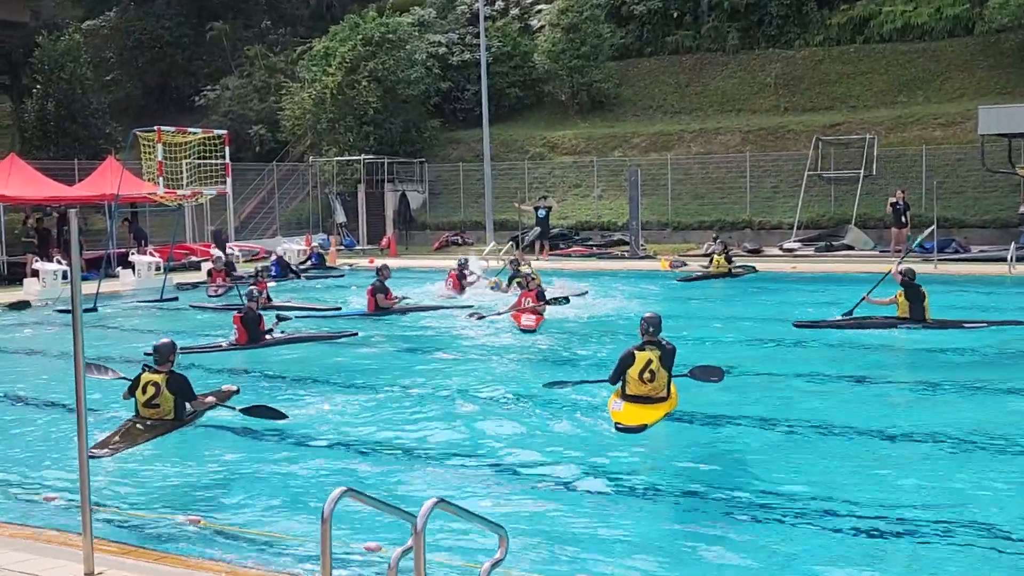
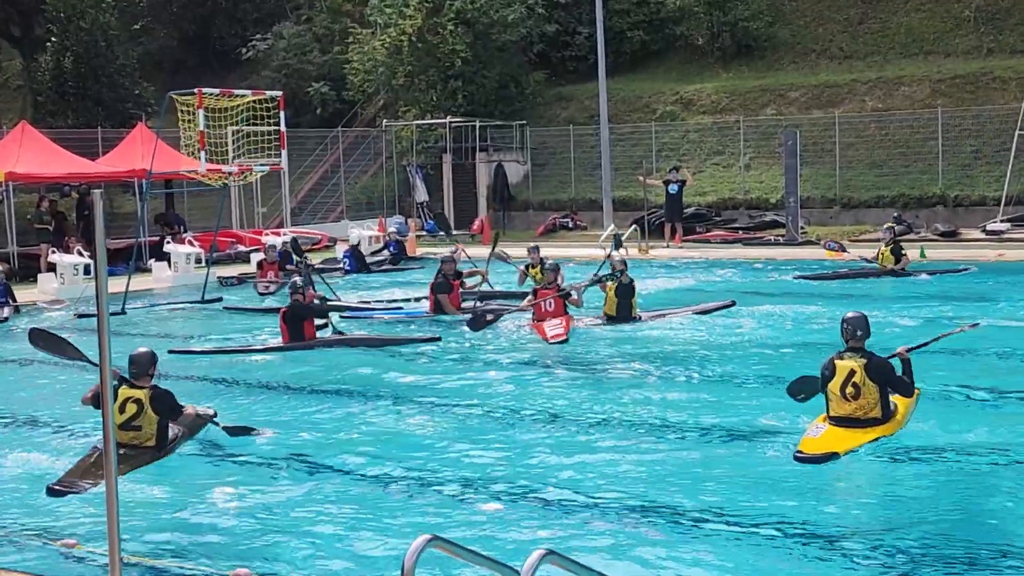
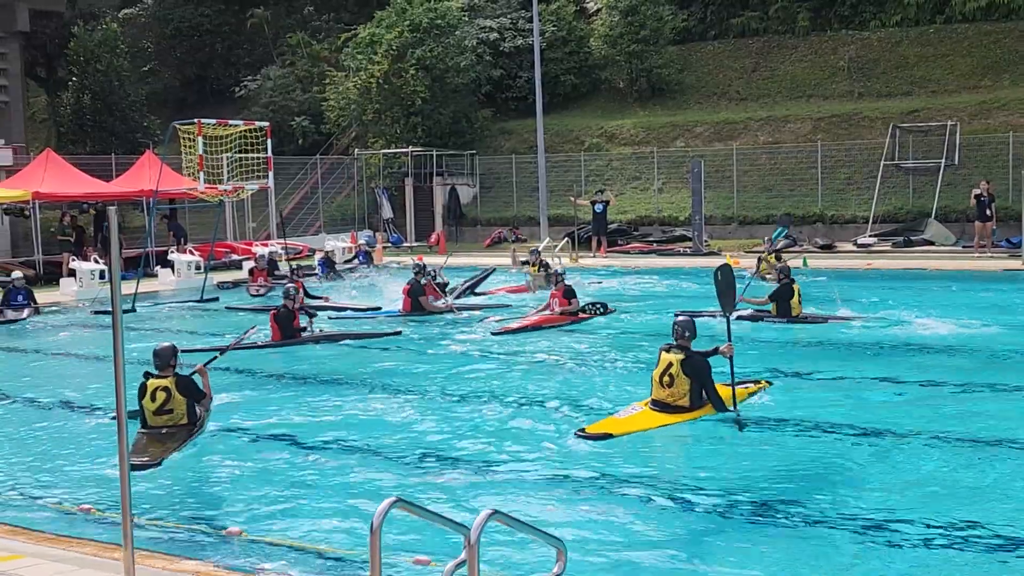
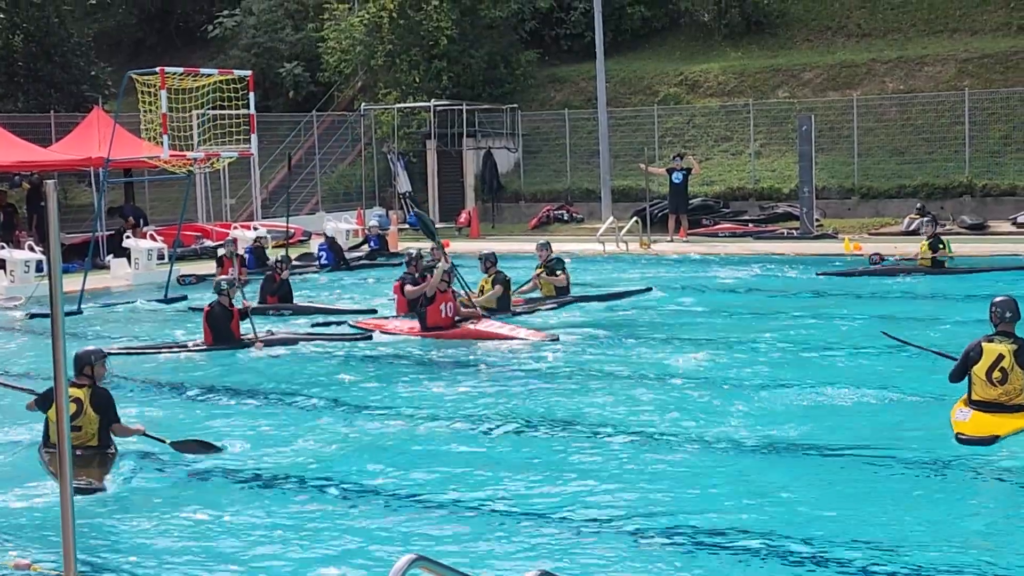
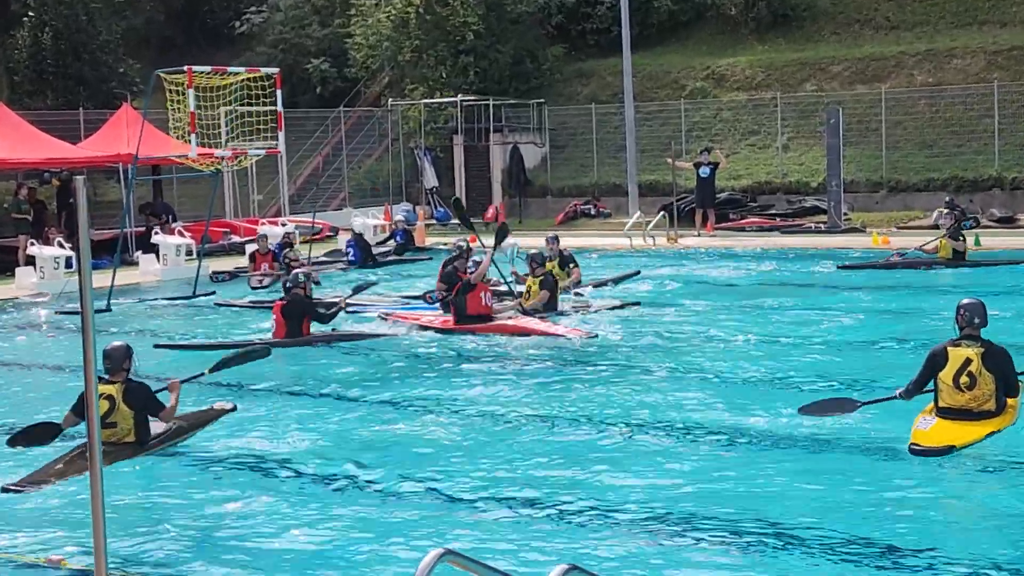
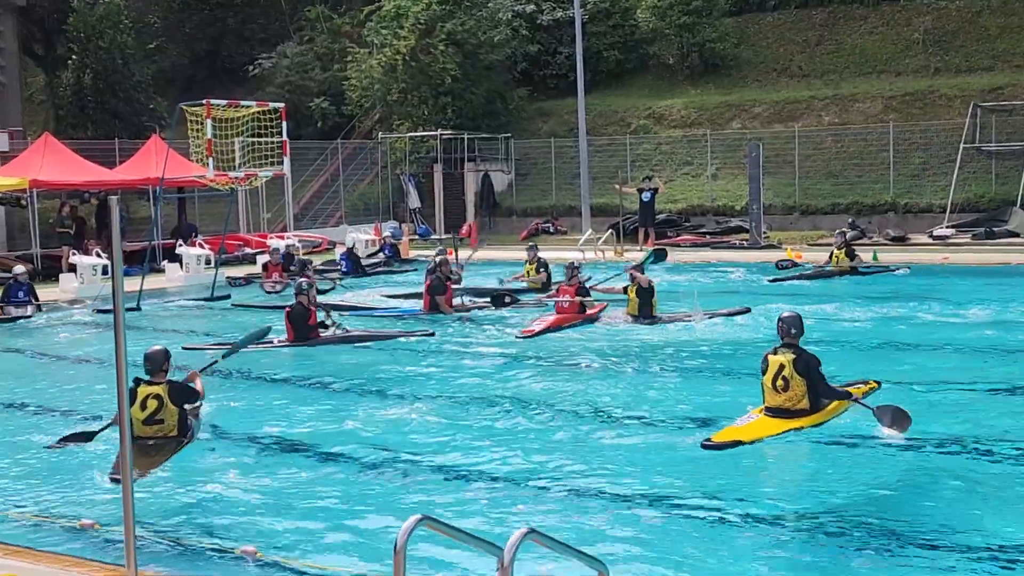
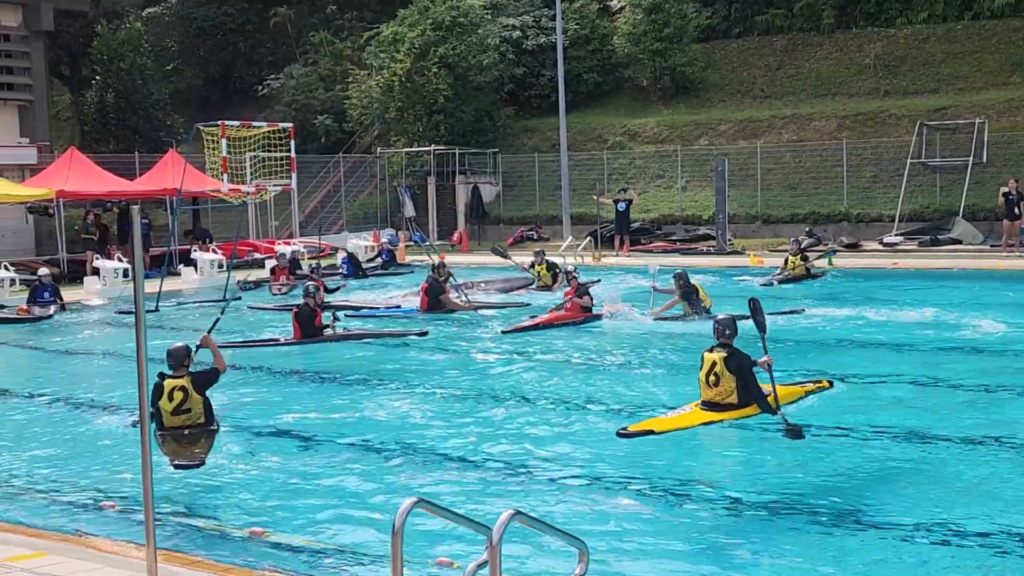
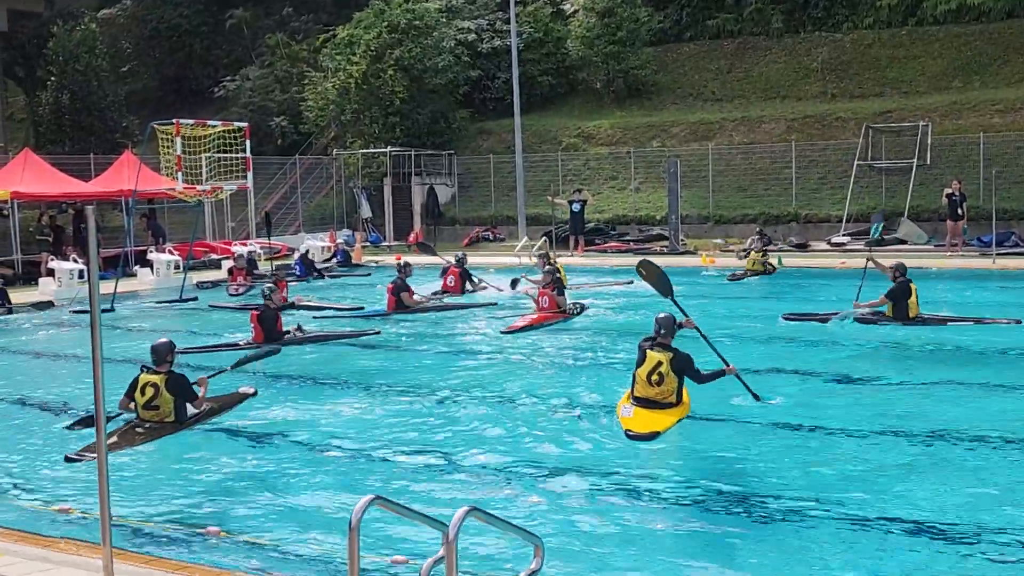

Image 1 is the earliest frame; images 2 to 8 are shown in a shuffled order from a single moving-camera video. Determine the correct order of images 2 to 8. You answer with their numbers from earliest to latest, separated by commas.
8, 3, 7, 6, 2, 5, 4
